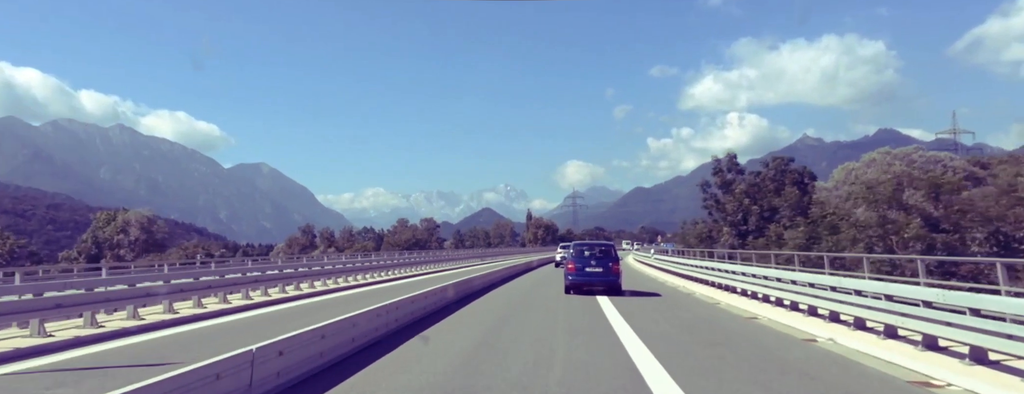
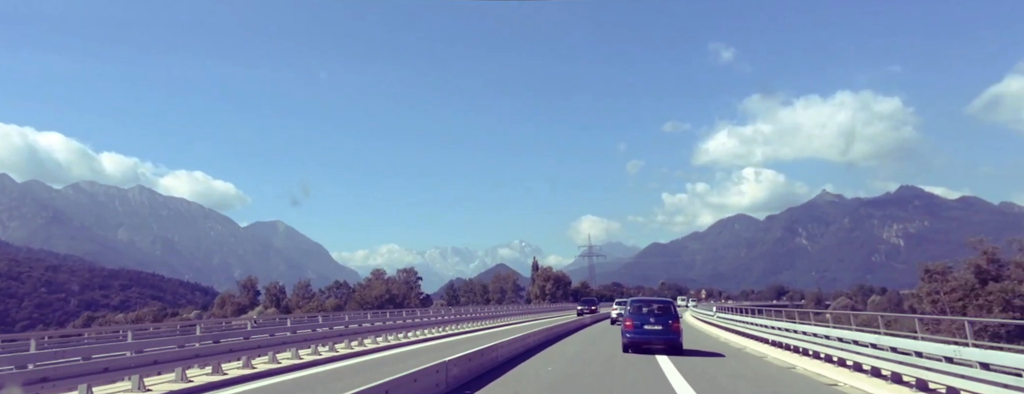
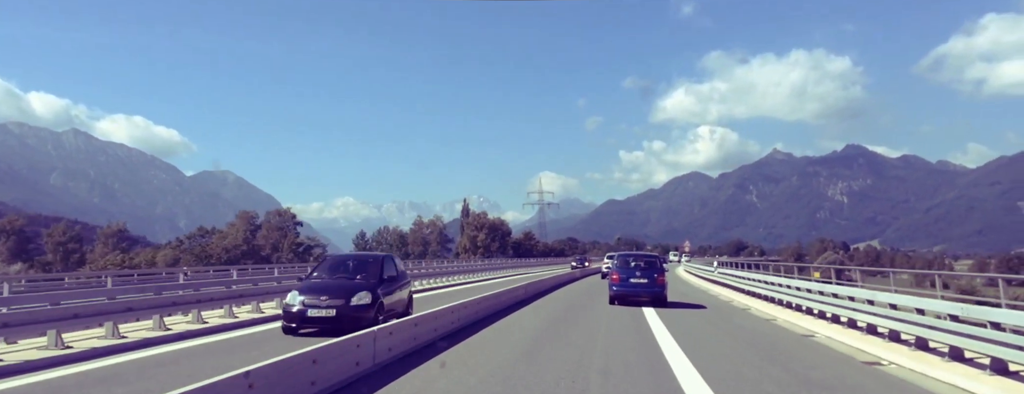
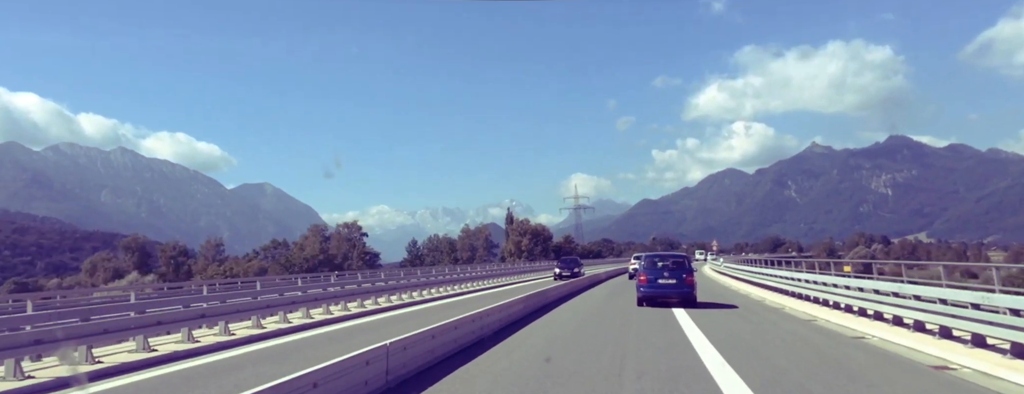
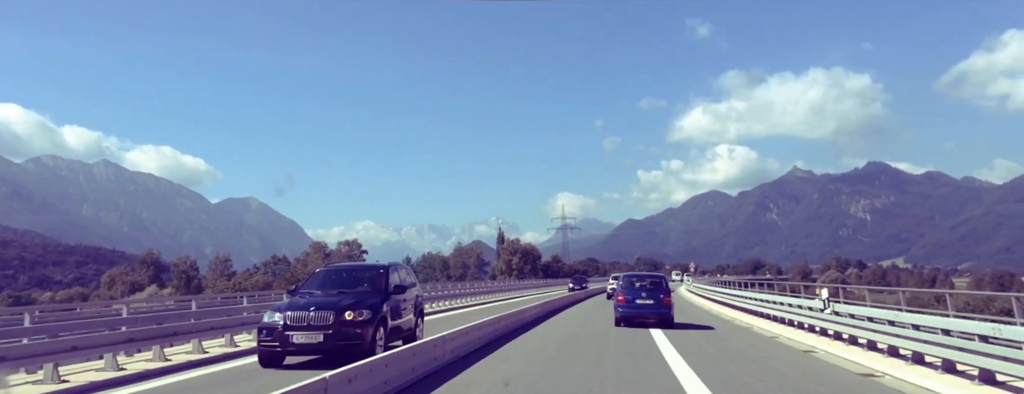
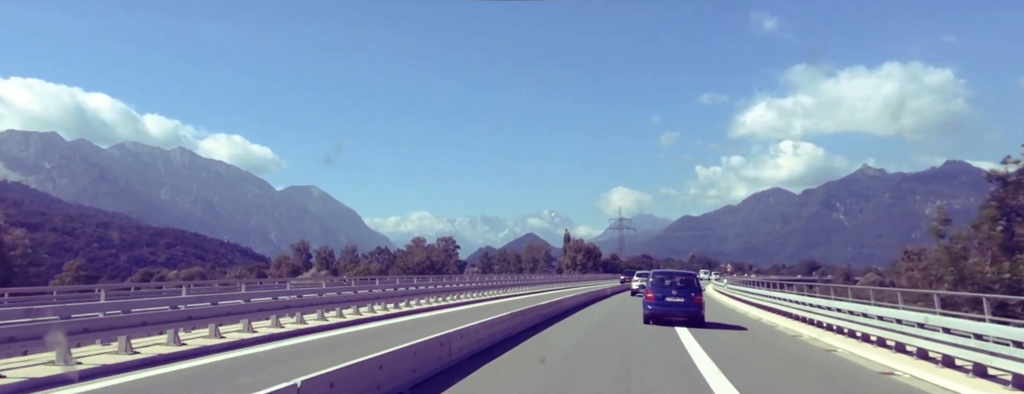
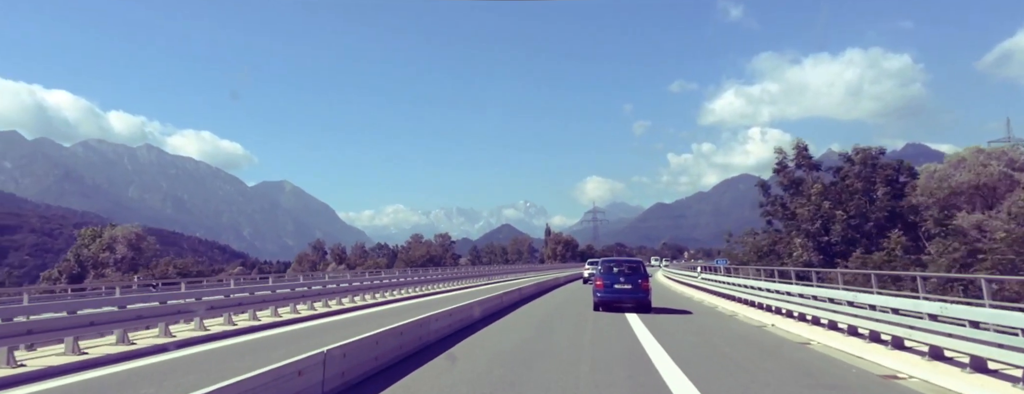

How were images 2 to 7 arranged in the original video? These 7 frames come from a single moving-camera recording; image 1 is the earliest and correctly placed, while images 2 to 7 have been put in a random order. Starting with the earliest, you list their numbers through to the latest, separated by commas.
7, 6, 2, 5, 4, 3
